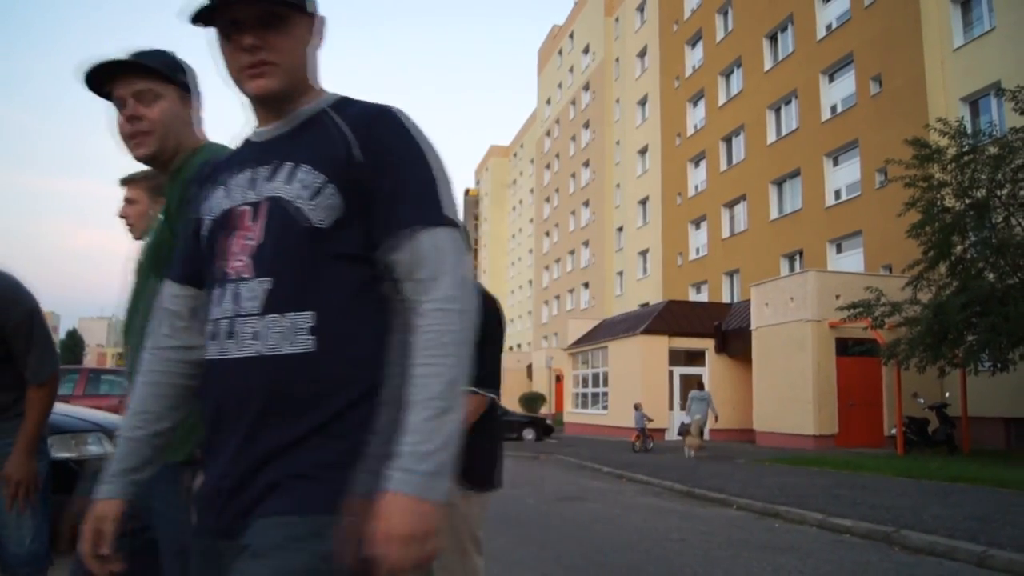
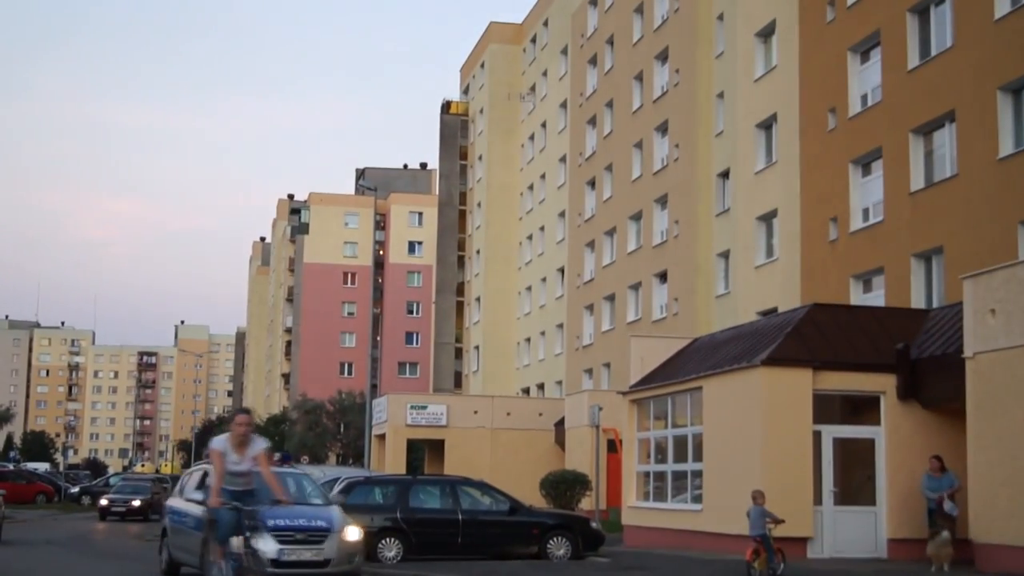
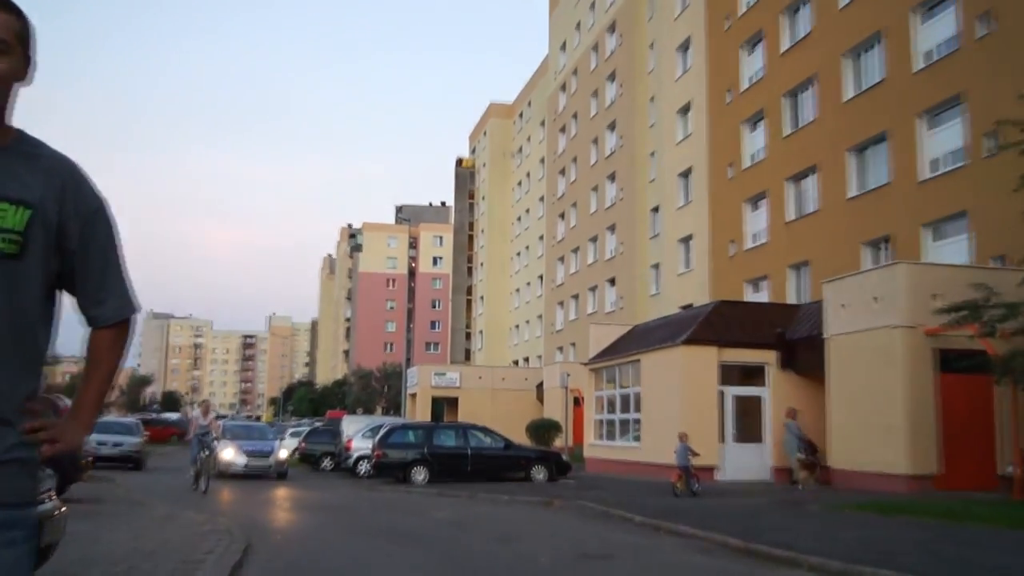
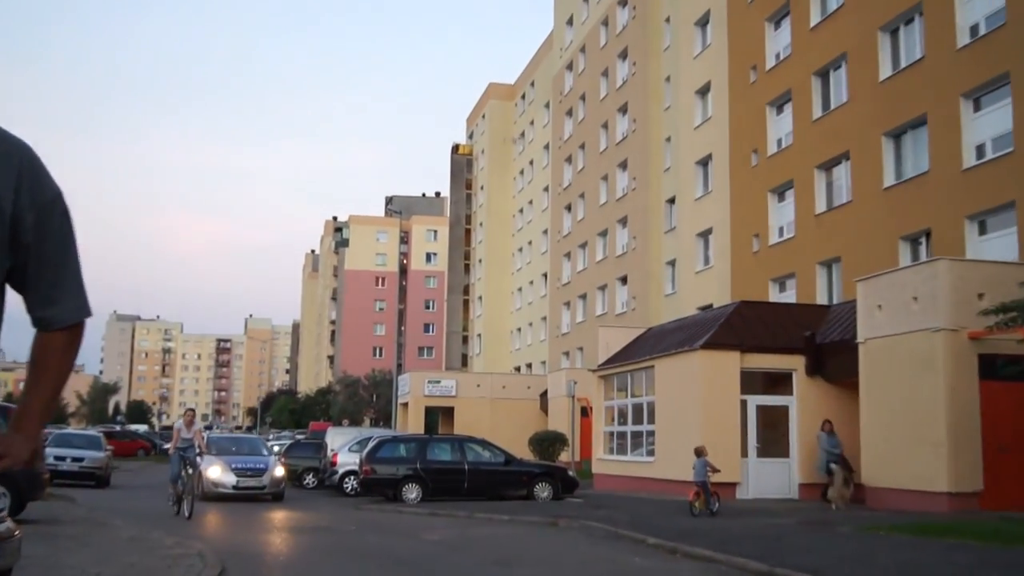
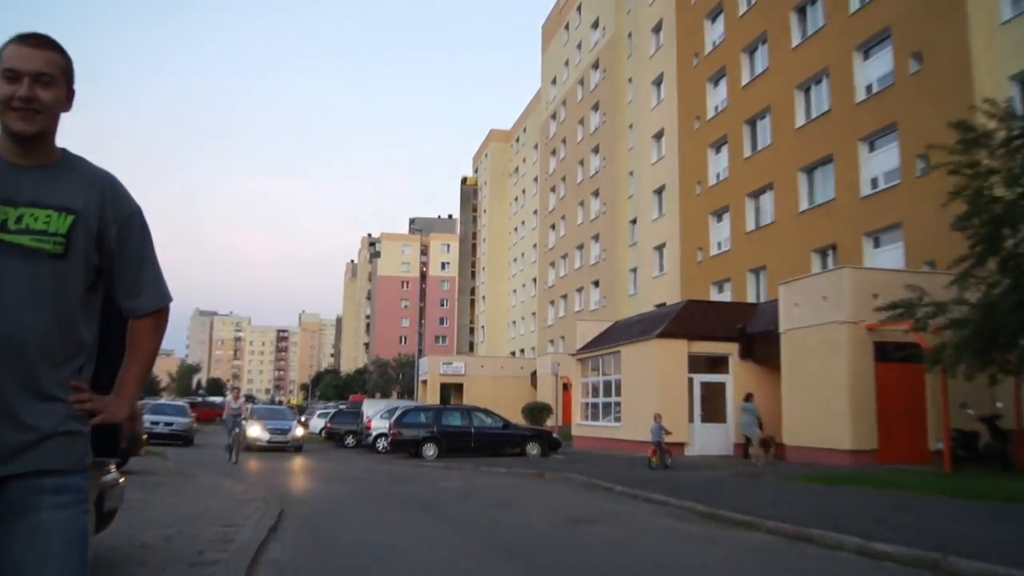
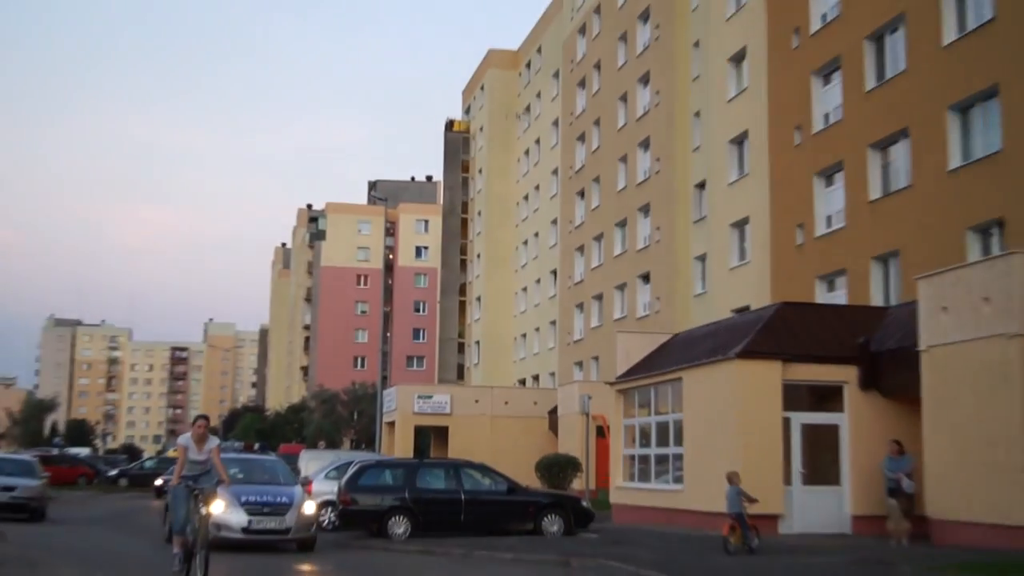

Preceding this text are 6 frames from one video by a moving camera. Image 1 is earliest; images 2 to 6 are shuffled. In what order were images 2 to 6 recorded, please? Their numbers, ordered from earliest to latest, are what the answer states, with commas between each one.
5, 3, 4, 6, 2
